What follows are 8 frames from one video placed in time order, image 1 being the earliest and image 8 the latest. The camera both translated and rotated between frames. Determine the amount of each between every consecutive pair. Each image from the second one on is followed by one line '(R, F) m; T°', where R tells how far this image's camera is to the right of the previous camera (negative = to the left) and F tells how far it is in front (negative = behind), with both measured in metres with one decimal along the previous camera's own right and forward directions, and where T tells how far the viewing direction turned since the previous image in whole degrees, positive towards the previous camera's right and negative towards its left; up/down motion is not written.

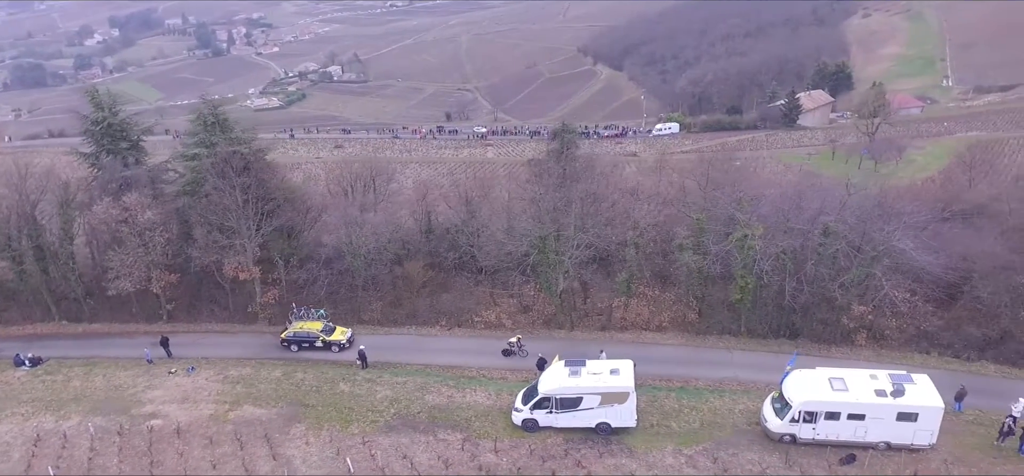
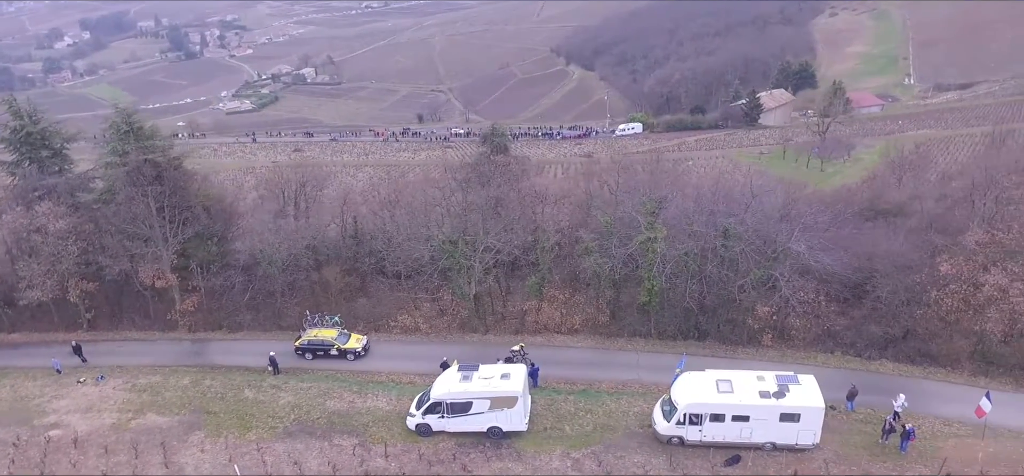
(+2.7, -0.2) m; +1°
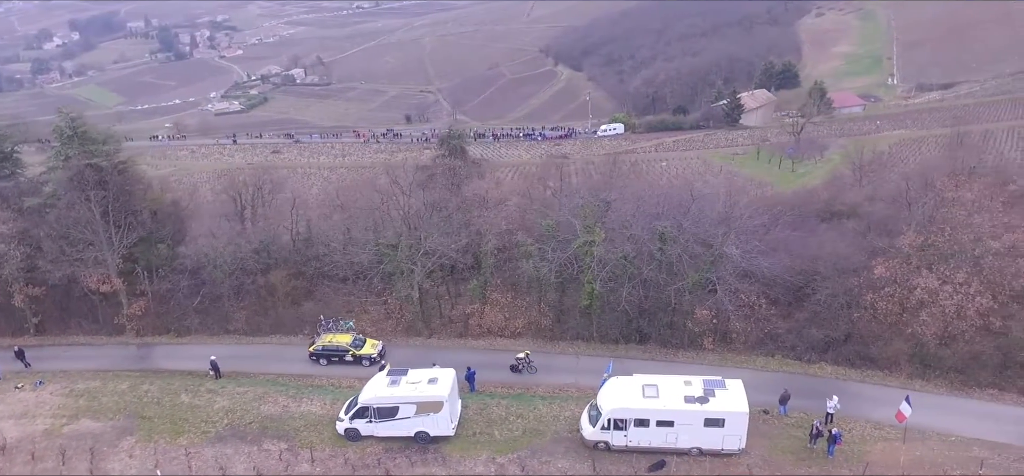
(+2.0, 0.0) m; 0°
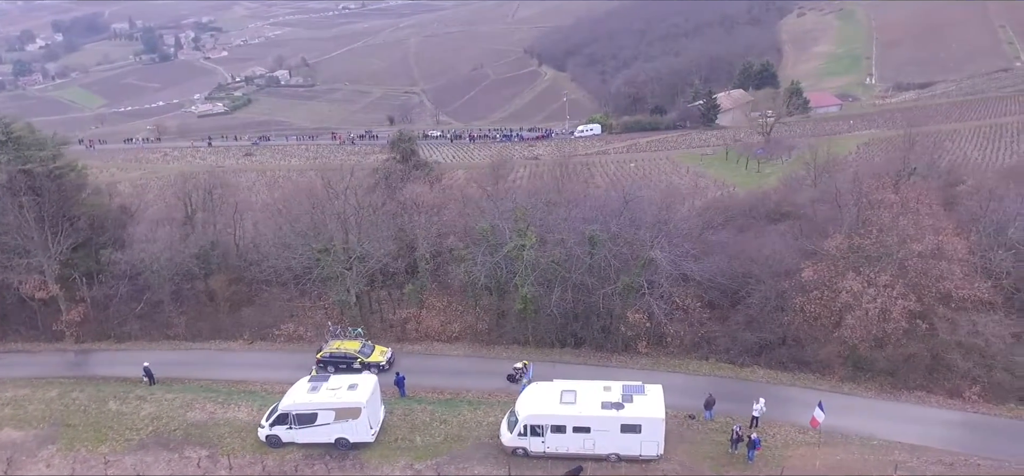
(+2.1, +0.1) m; 0°
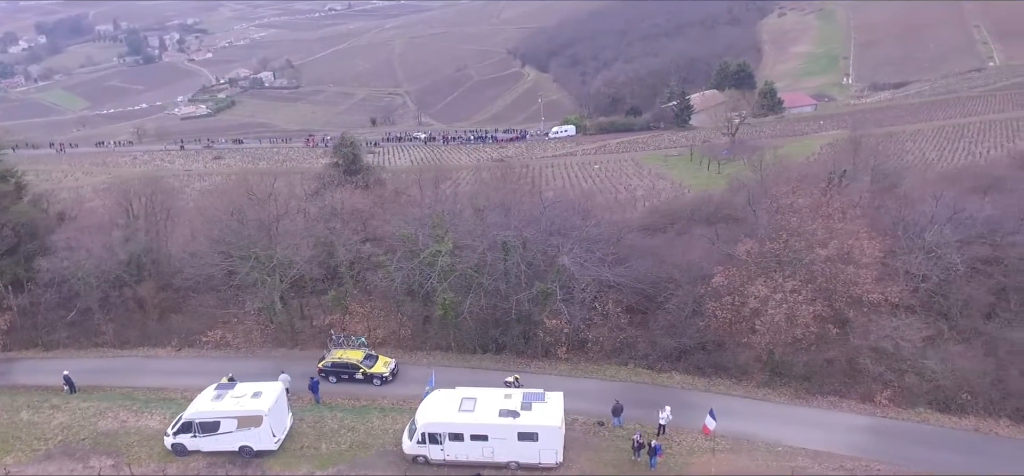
(+2.7, 0.0) m; 0°
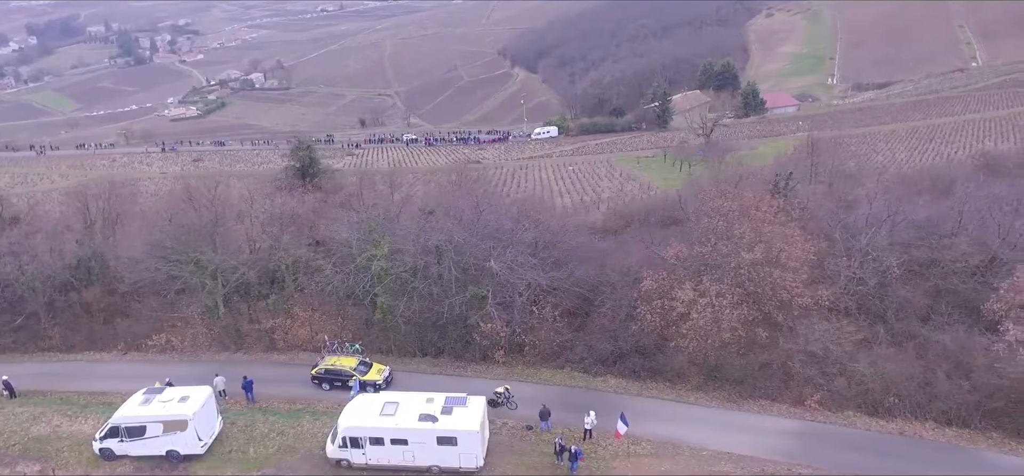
(+2.2, -0.1) m; 0°
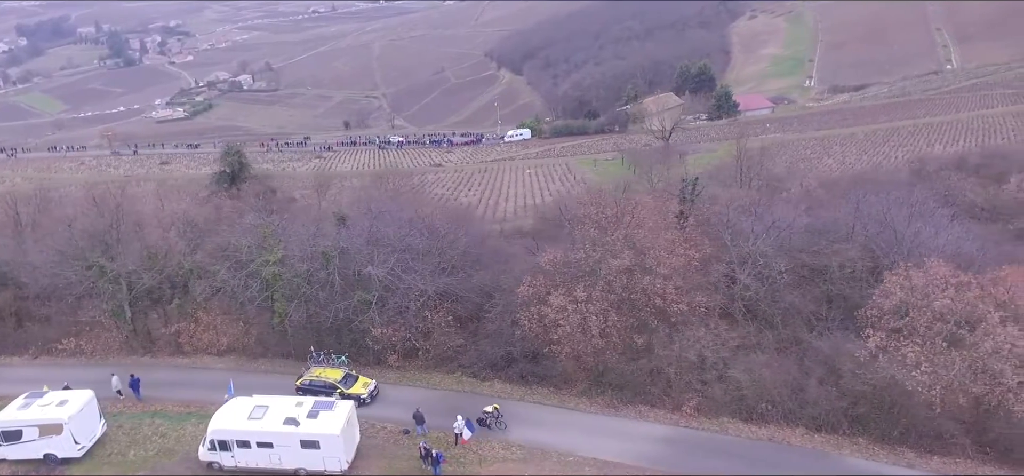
(+3.8, -0.3) m; 0°
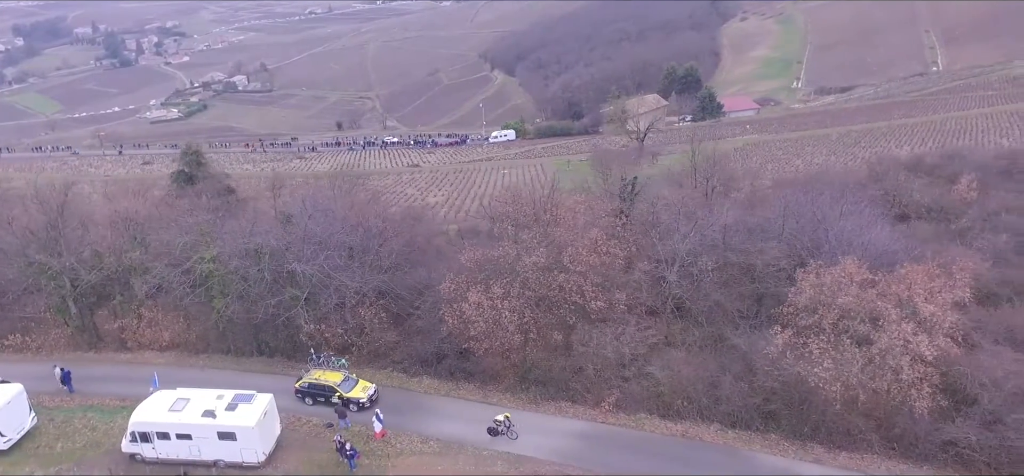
(+2.5, -0.4) m; 0°
